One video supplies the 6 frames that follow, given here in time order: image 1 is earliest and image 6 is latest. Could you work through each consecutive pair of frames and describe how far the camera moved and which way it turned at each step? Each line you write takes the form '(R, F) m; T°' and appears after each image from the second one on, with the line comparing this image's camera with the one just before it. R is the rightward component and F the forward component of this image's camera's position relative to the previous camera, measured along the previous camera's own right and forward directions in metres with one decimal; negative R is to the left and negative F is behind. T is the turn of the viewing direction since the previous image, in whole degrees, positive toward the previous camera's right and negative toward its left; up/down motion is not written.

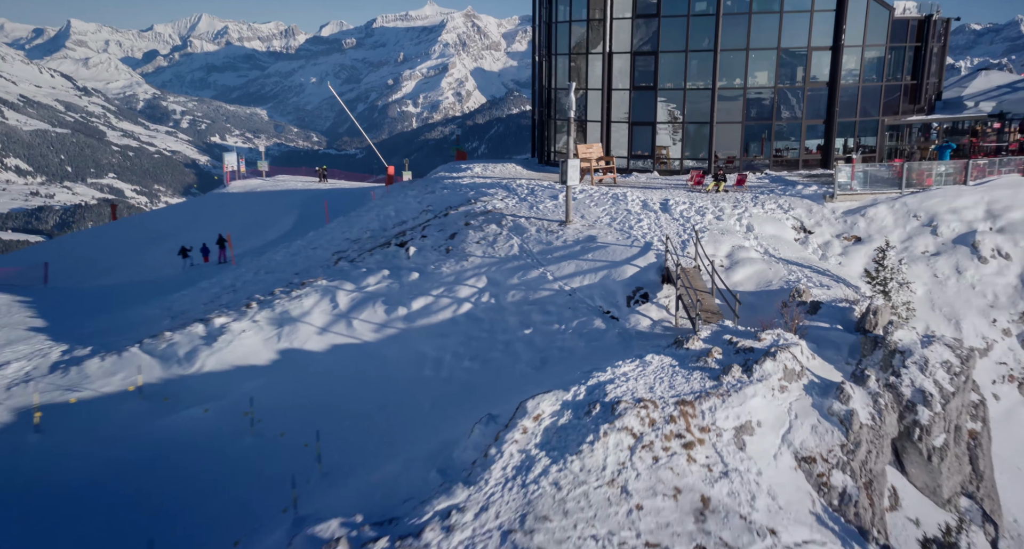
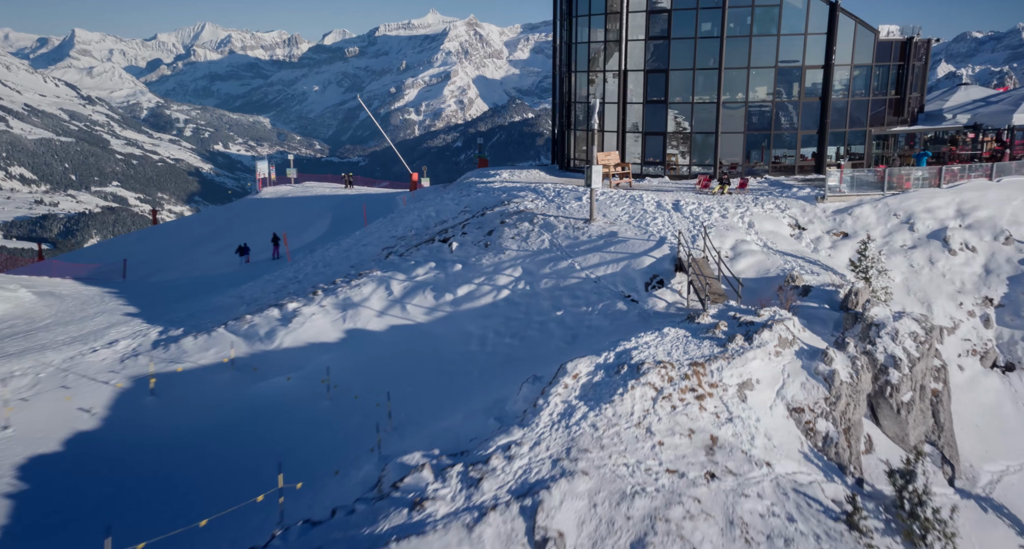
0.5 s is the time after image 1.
(-0.8, -2.6) m; 0°
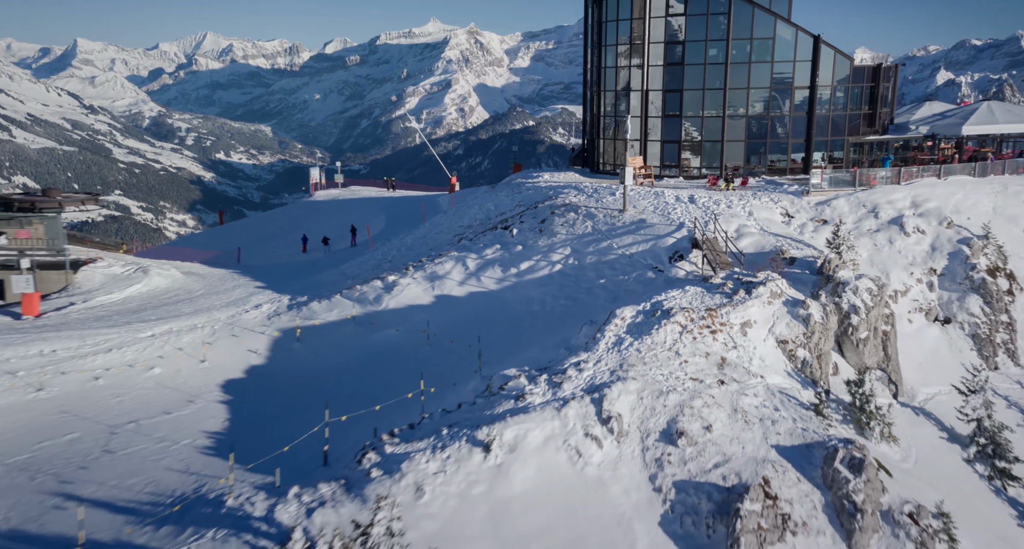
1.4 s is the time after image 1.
(-1.7, -5.5) m; 0°
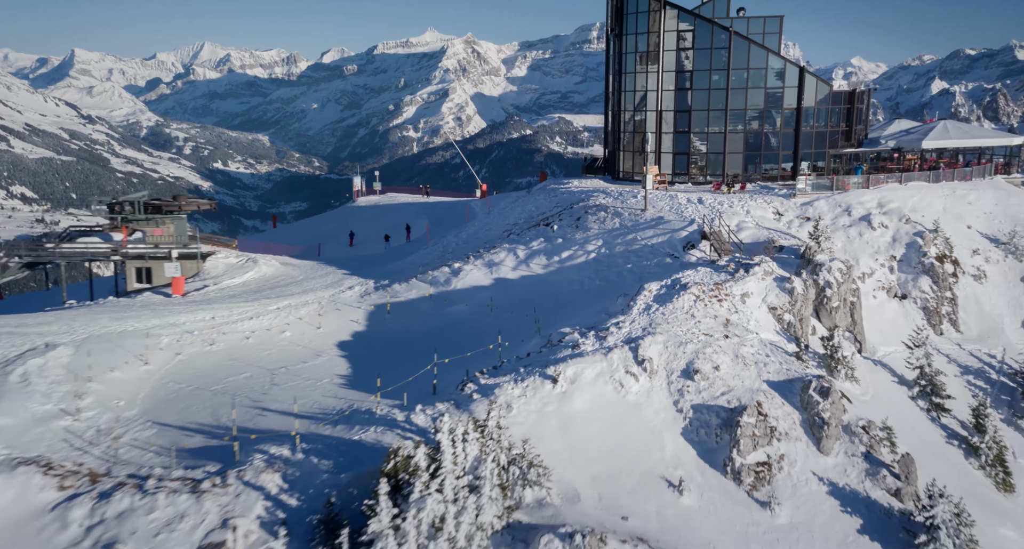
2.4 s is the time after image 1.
(-1.9, -5.8) m; 0°
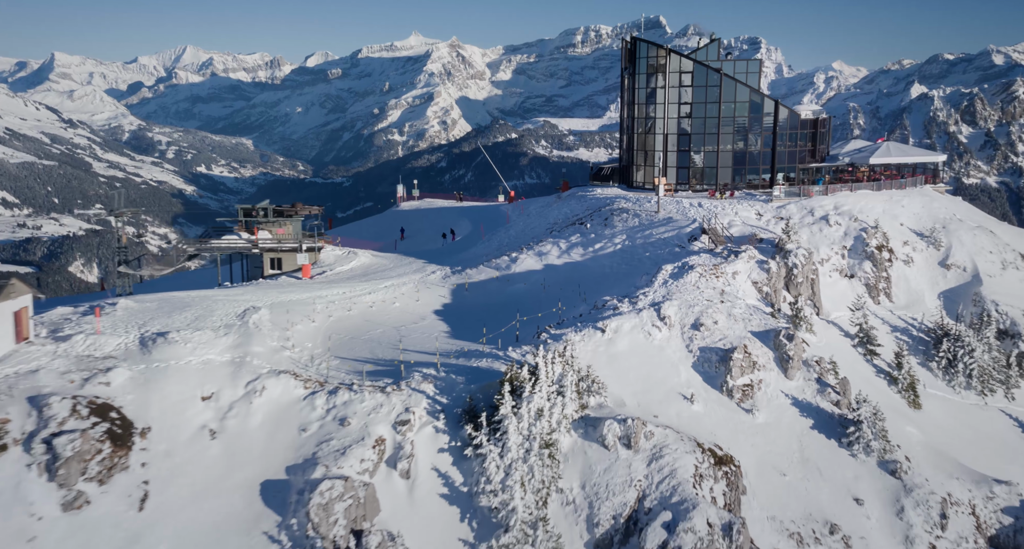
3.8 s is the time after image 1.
(-3.2, -9.2) m; +1°
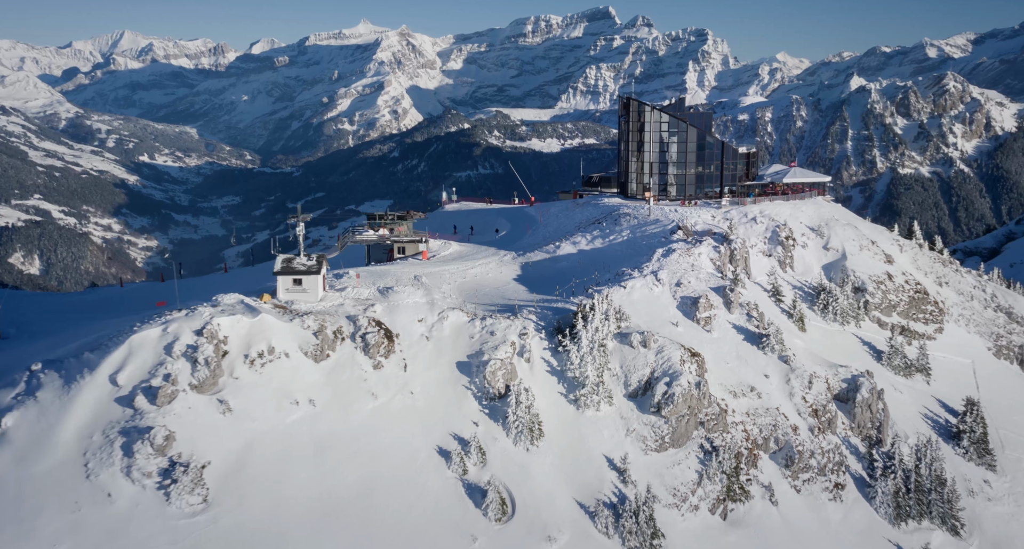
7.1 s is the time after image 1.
(-7.3, -20.5) m; +4°
